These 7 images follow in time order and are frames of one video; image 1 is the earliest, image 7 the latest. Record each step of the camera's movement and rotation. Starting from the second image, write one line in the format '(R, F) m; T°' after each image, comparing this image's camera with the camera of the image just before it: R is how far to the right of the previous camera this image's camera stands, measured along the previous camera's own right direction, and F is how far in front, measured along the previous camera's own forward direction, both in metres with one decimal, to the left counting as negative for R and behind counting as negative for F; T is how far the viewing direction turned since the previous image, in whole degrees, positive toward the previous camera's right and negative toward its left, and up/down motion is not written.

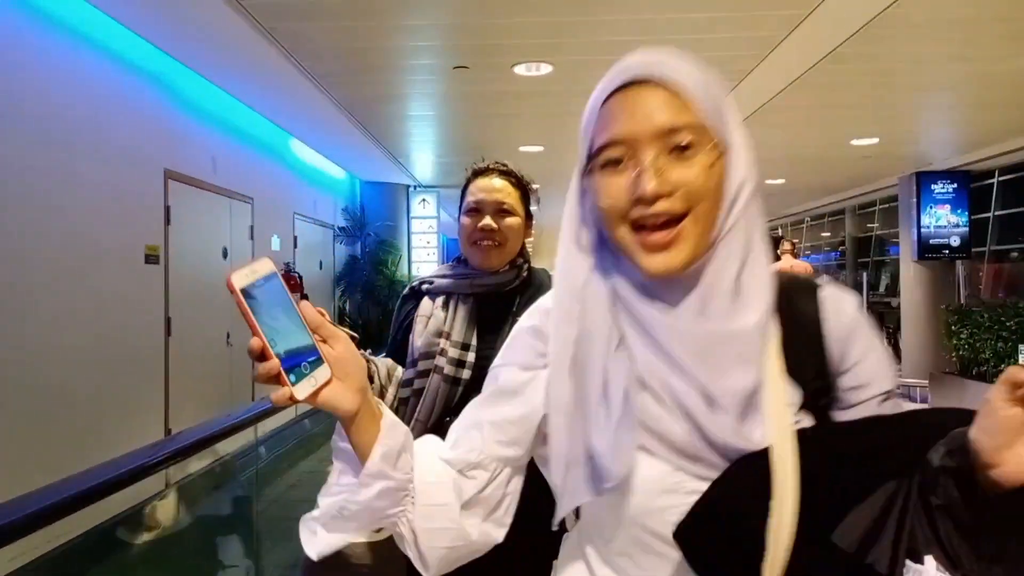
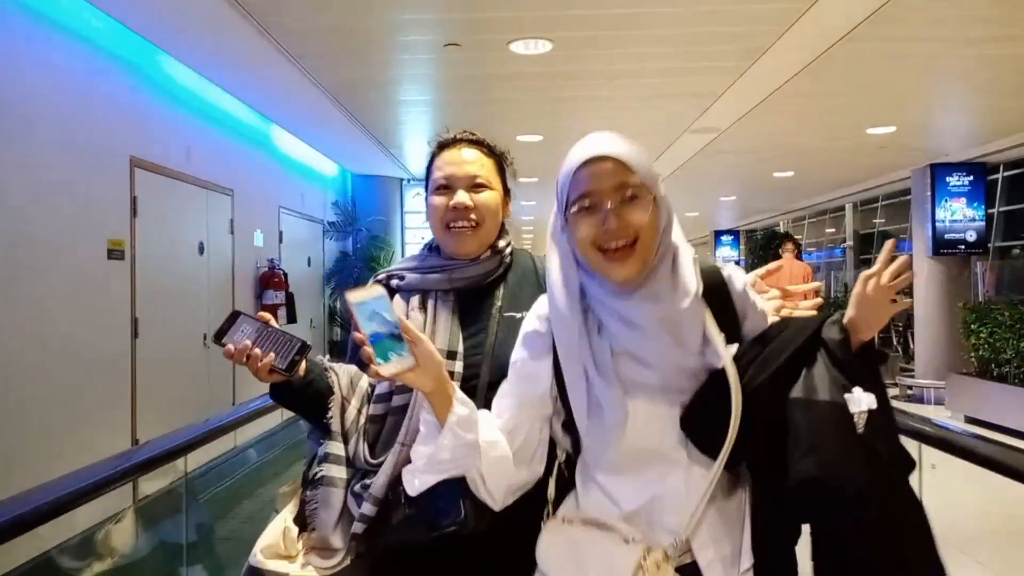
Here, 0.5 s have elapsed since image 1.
(0.0, +0.3) m; 0°
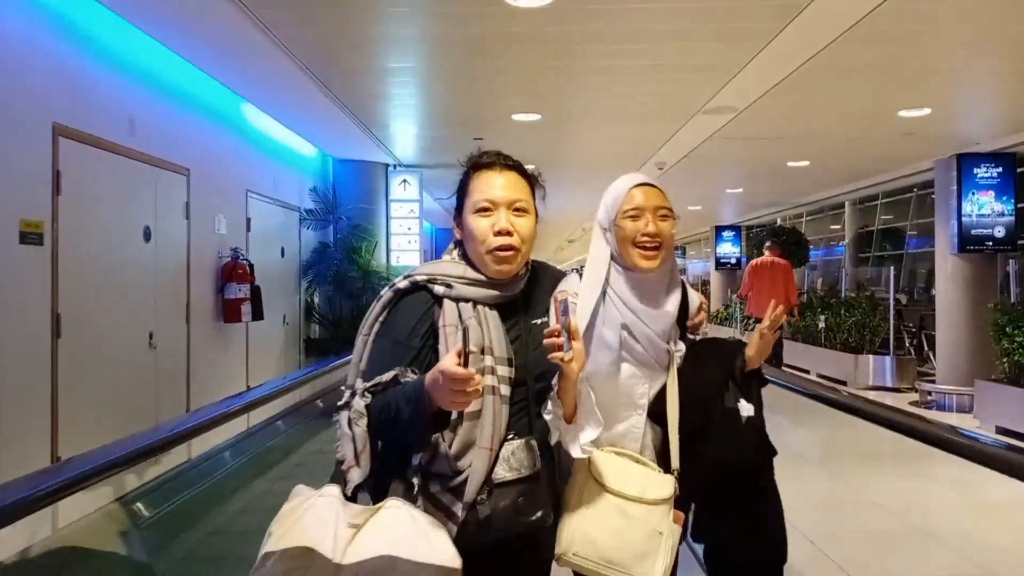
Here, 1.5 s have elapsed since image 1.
(0.0, +0.6) m; 0°
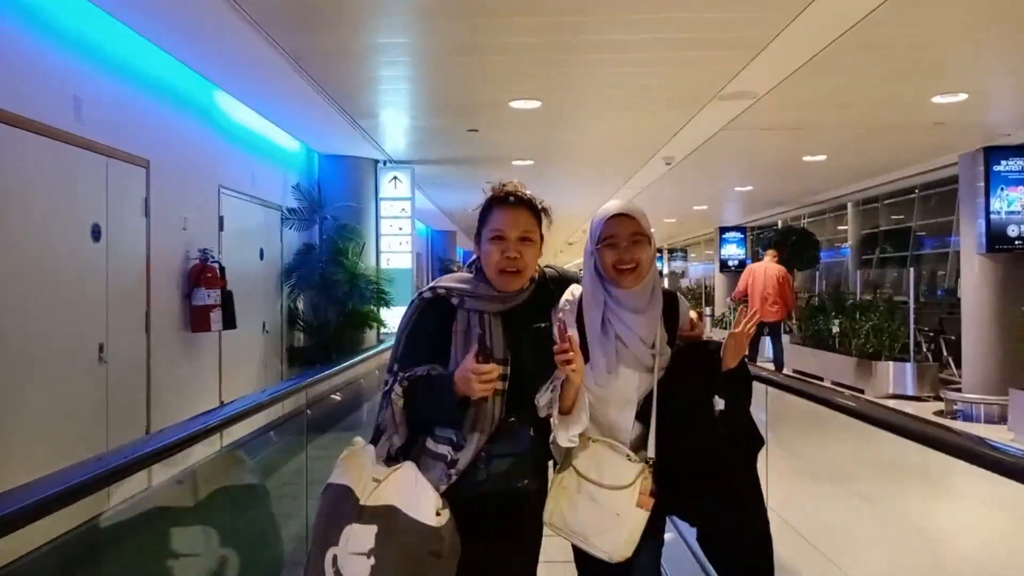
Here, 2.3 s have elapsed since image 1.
(0.0, +0.5) m; 0°
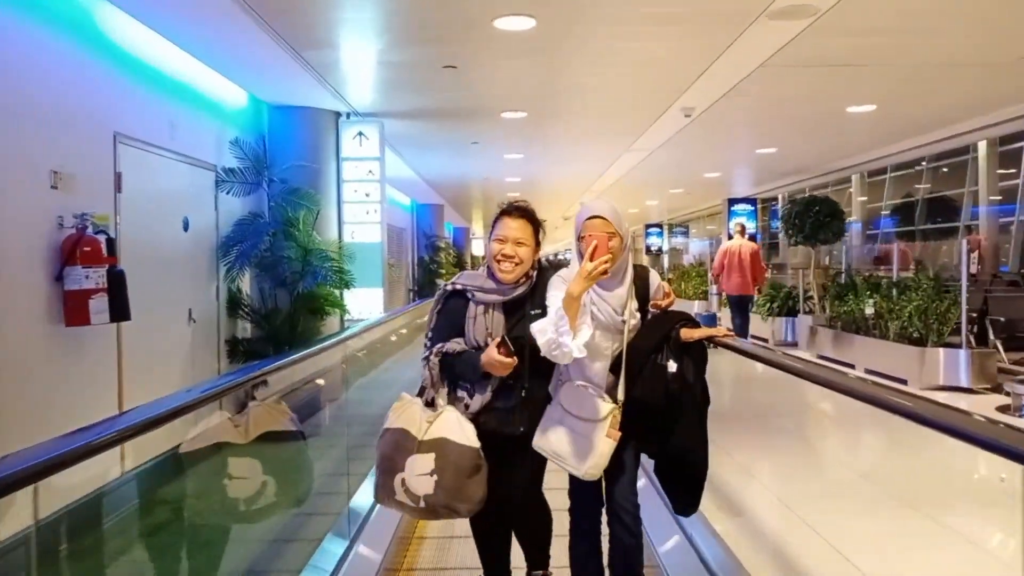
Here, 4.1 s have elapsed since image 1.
(0.0, +1.1) m; 0°
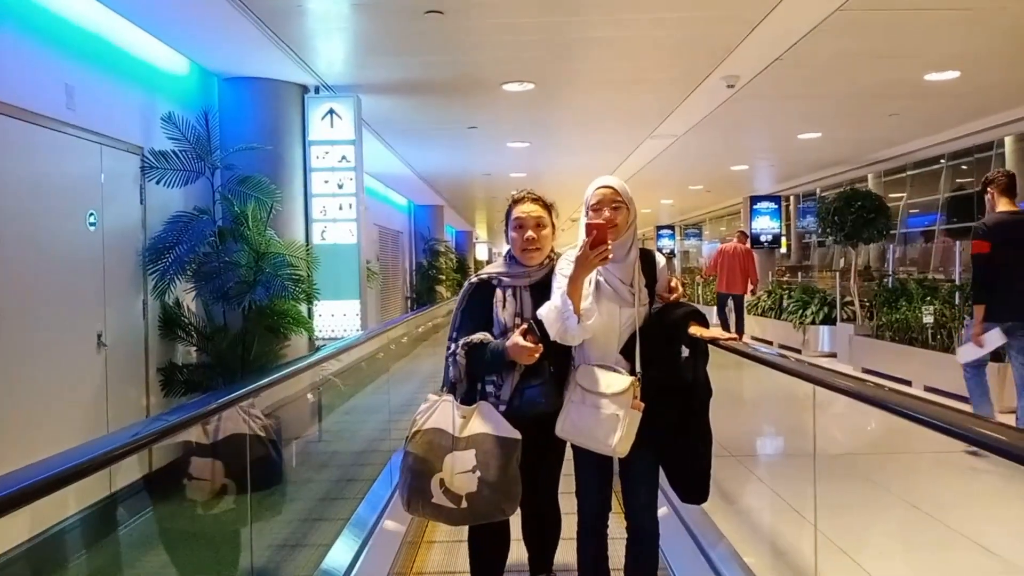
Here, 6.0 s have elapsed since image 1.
(0.0, +1.1) m; 0°
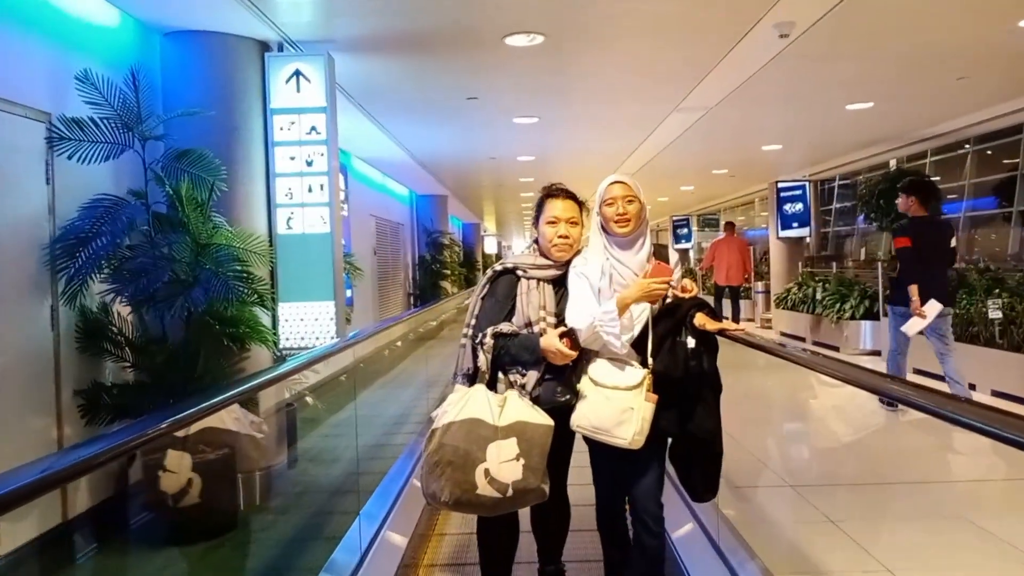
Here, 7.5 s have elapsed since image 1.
(0.0, +0.8) m; -1°
